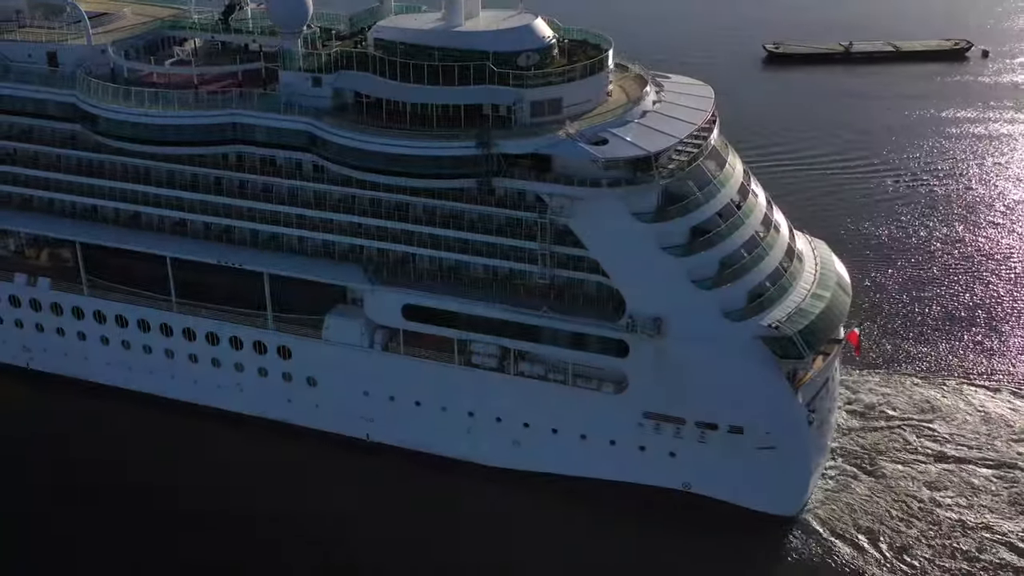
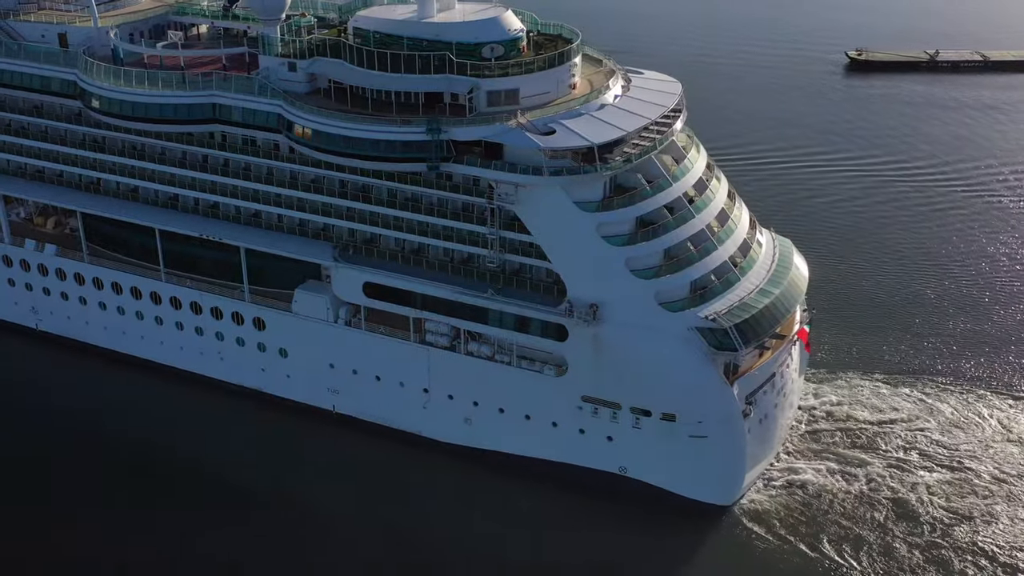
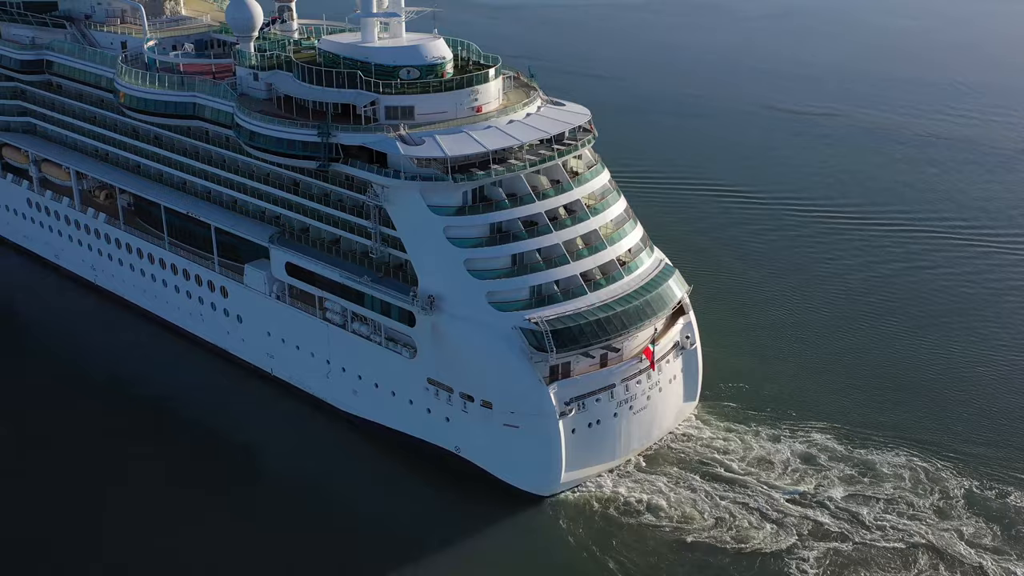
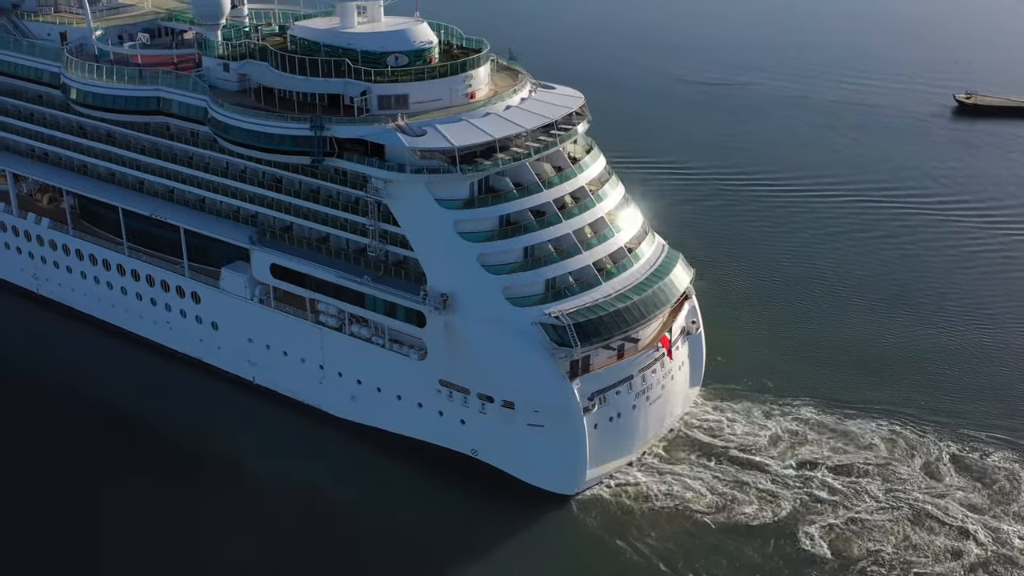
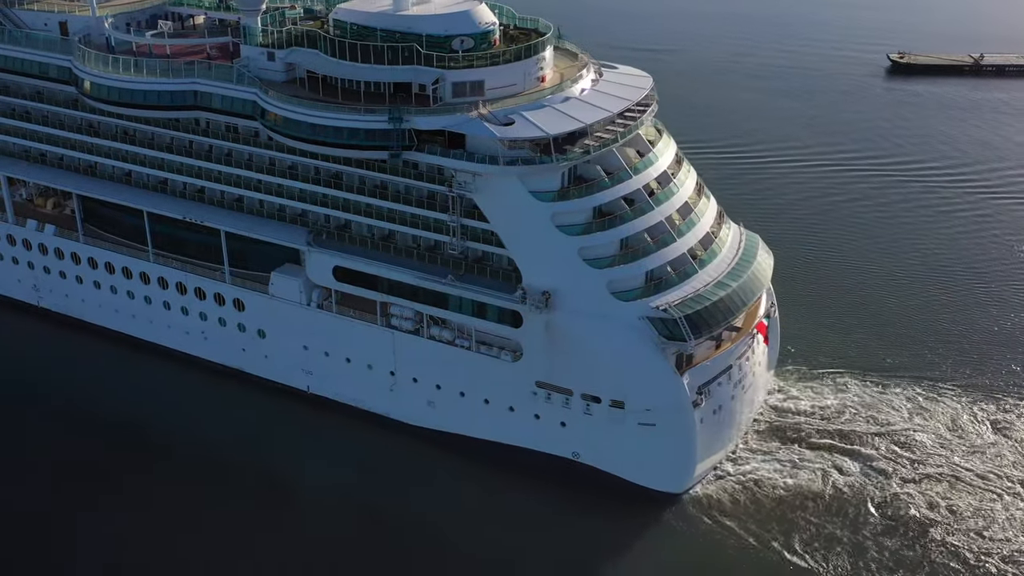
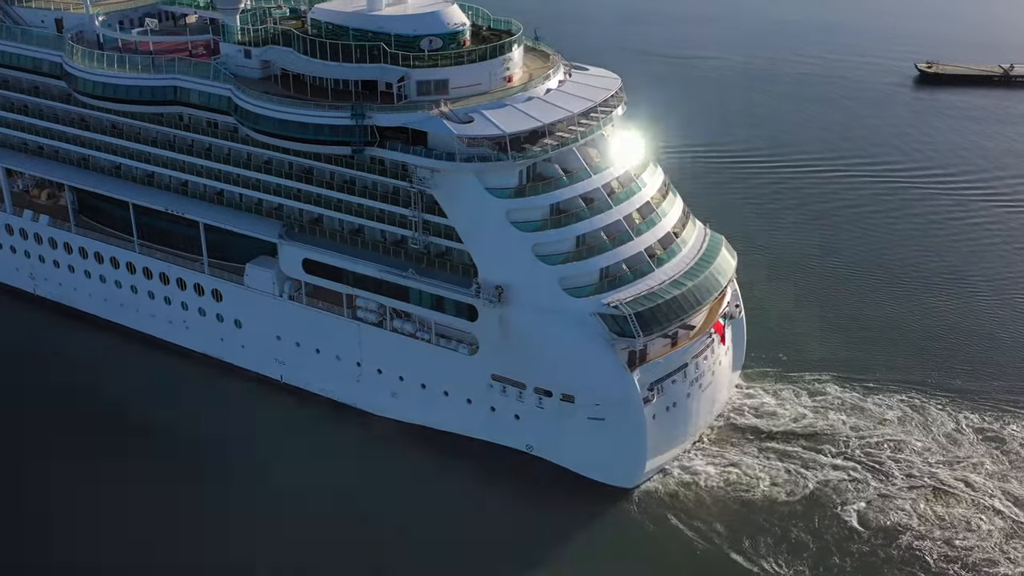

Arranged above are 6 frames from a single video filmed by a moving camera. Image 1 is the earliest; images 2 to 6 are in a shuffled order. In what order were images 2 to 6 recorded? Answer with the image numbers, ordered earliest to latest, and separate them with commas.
2, 5, 6, 4, 3
